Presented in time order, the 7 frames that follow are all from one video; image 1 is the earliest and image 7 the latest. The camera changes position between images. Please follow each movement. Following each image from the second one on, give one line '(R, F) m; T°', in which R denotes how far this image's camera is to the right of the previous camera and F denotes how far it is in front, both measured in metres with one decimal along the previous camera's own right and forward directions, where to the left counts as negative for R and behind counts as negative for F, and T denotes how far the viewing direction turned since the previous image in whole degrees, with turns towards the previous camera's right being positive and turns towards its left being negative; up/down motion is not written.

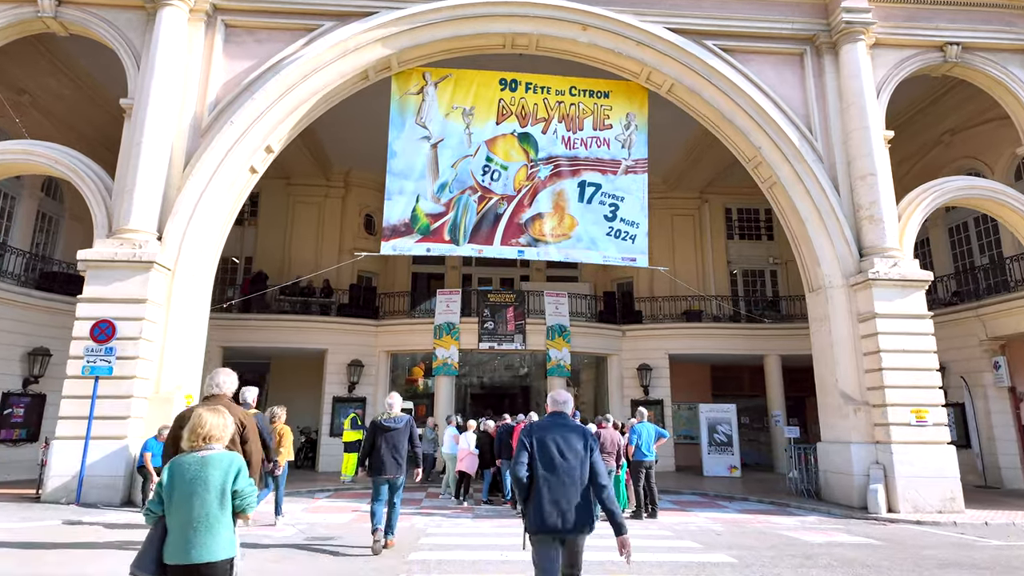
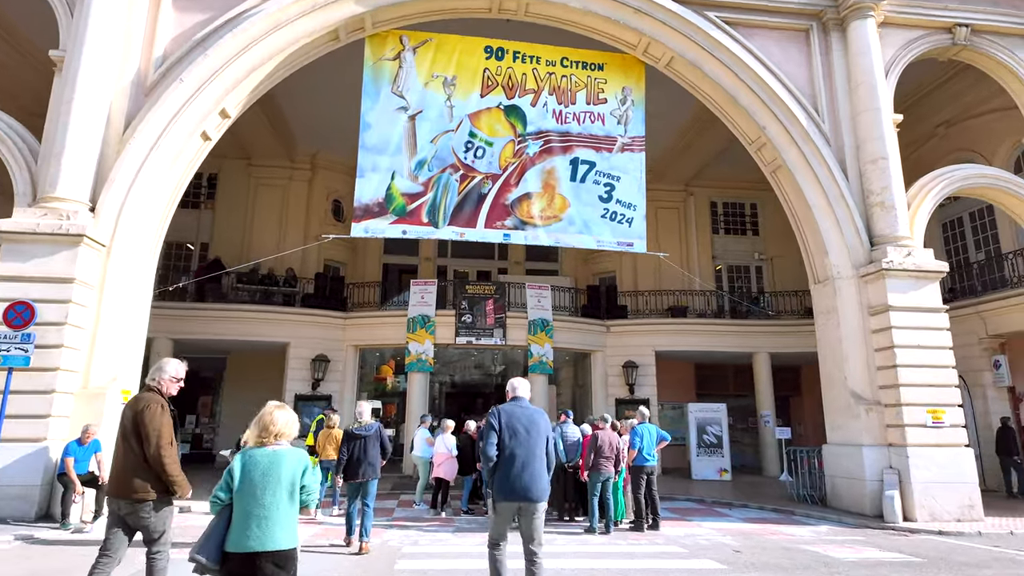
(-0.3, +1.0) m; +3°
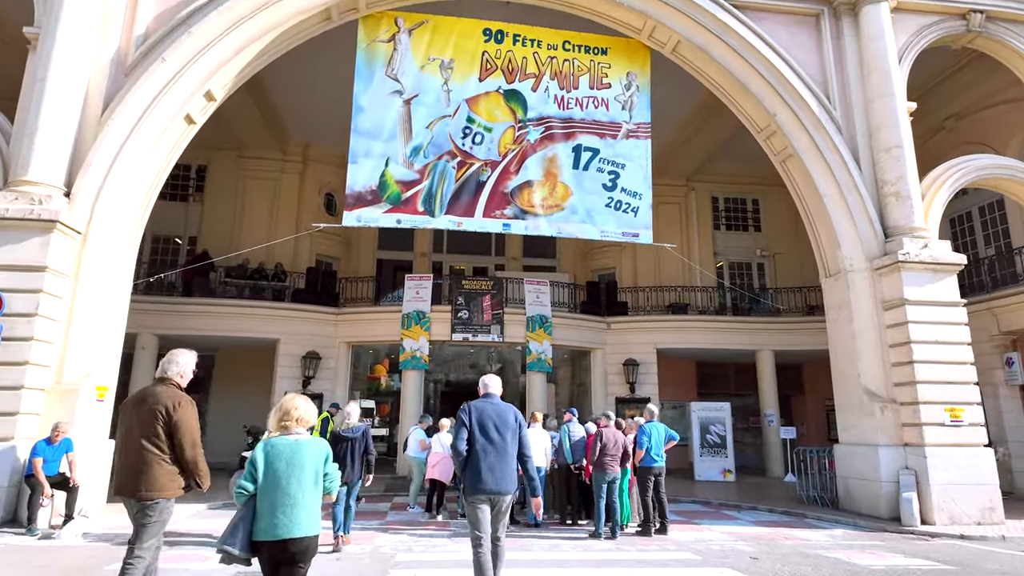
(-0.1, +0.4) m; +1°
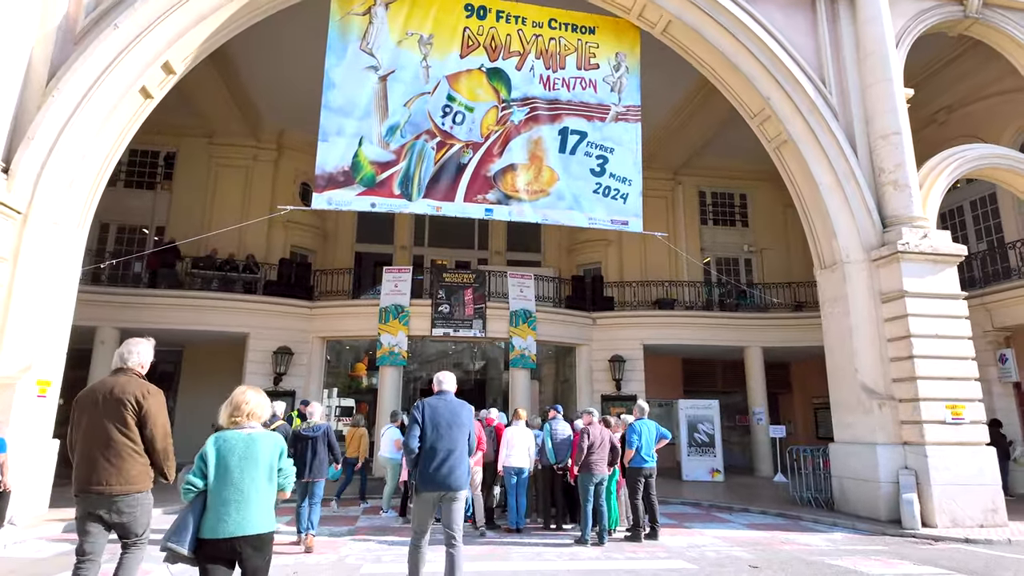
(0.0, +0.5) m; +2°
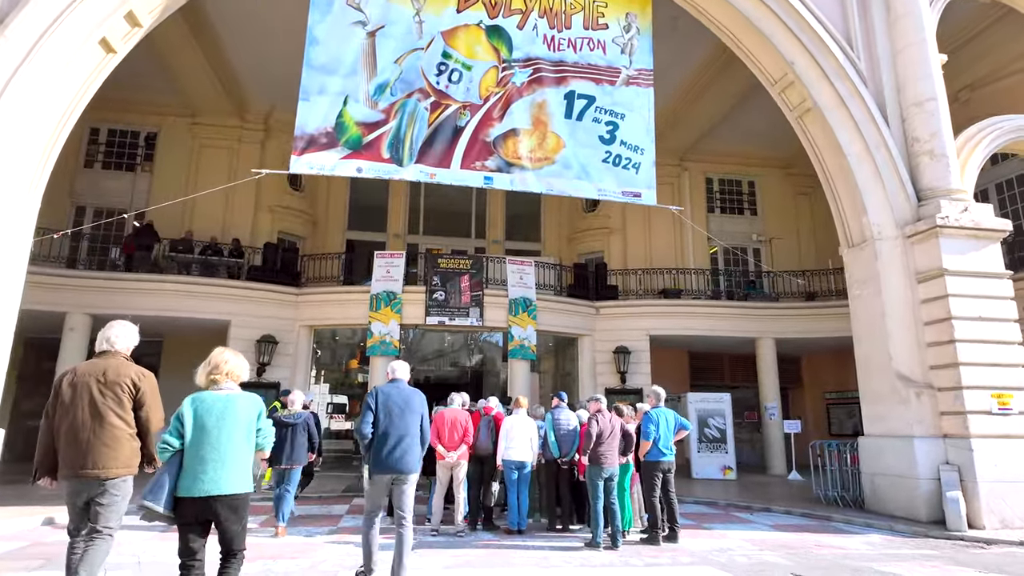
(-0.1, +0.8) m; 0°
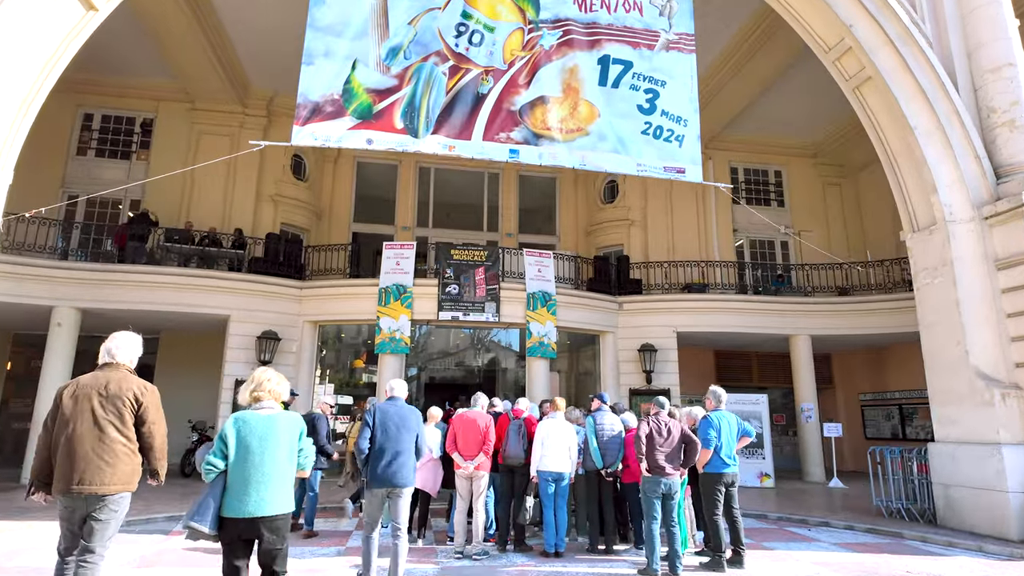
(-0.3, +0.9) m; 0°
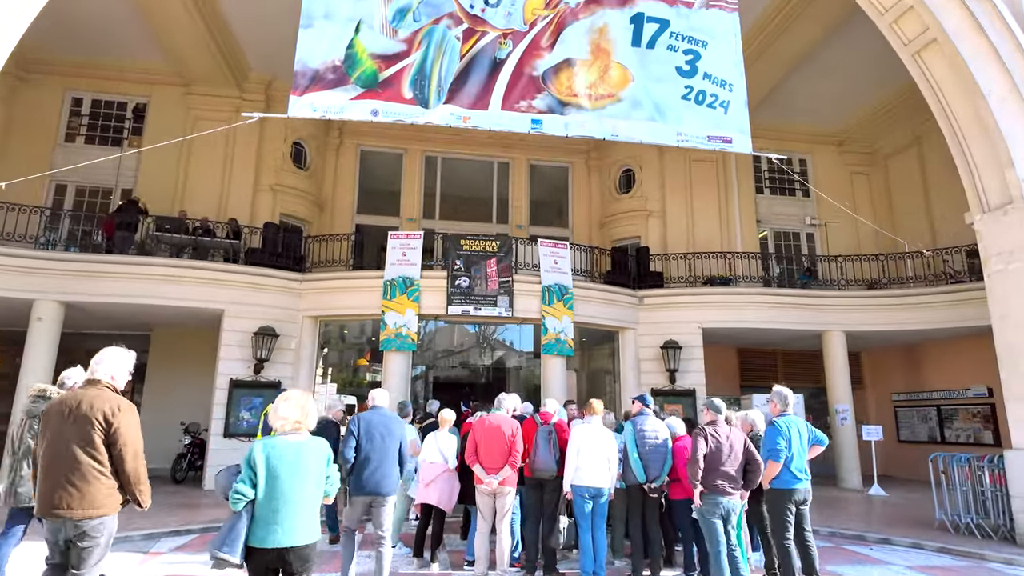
(-0.2, +0.8) m; 0°
